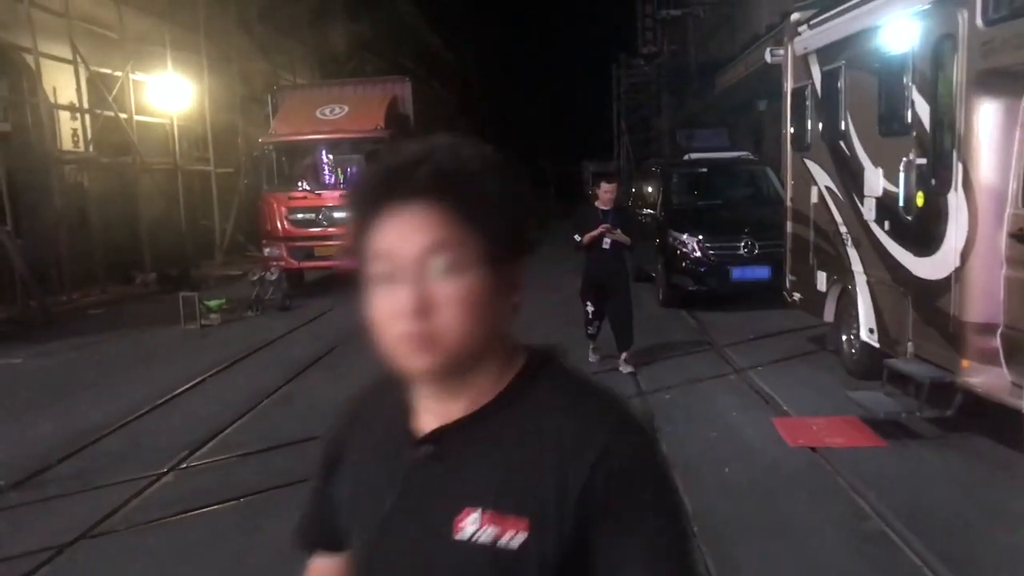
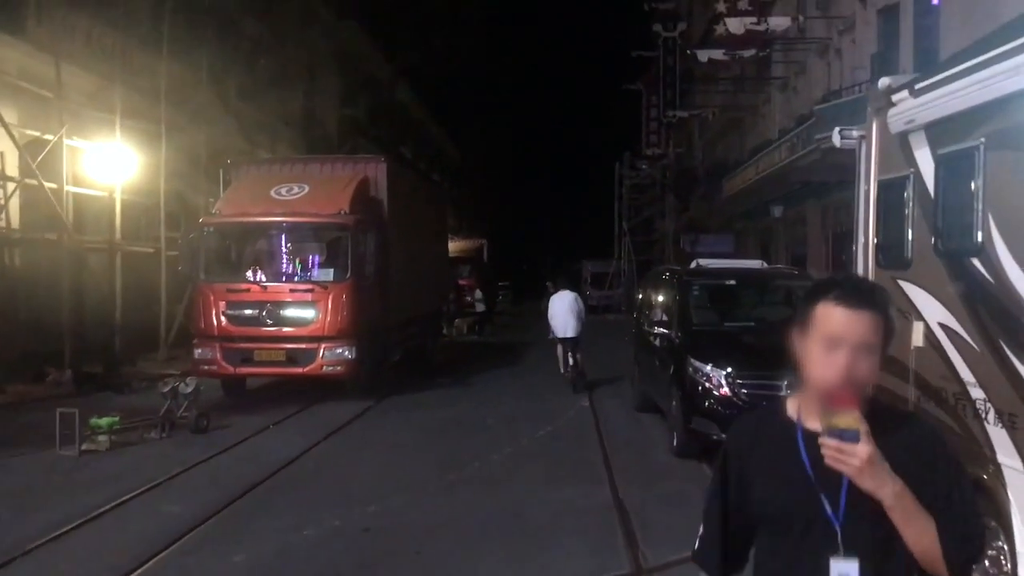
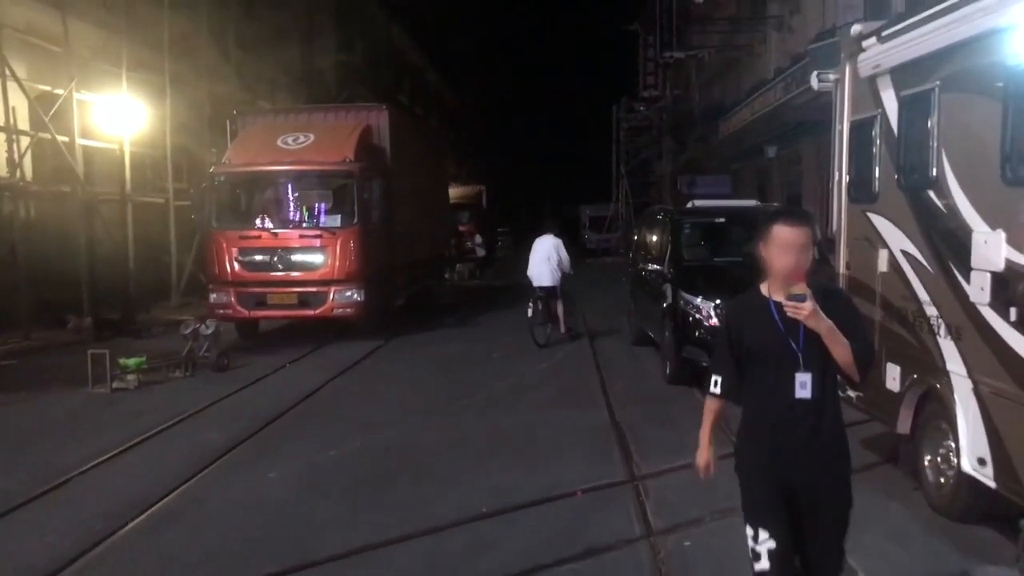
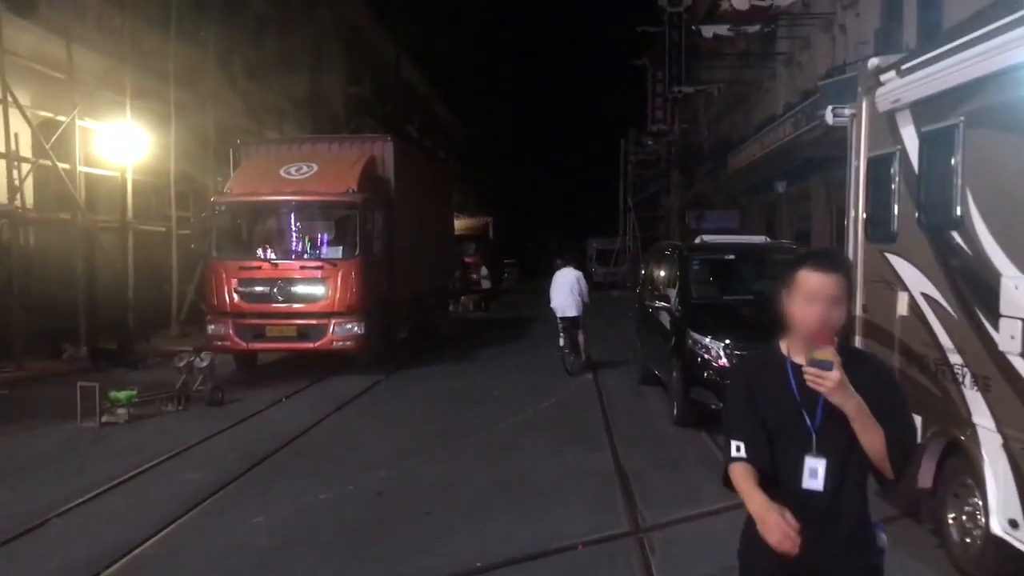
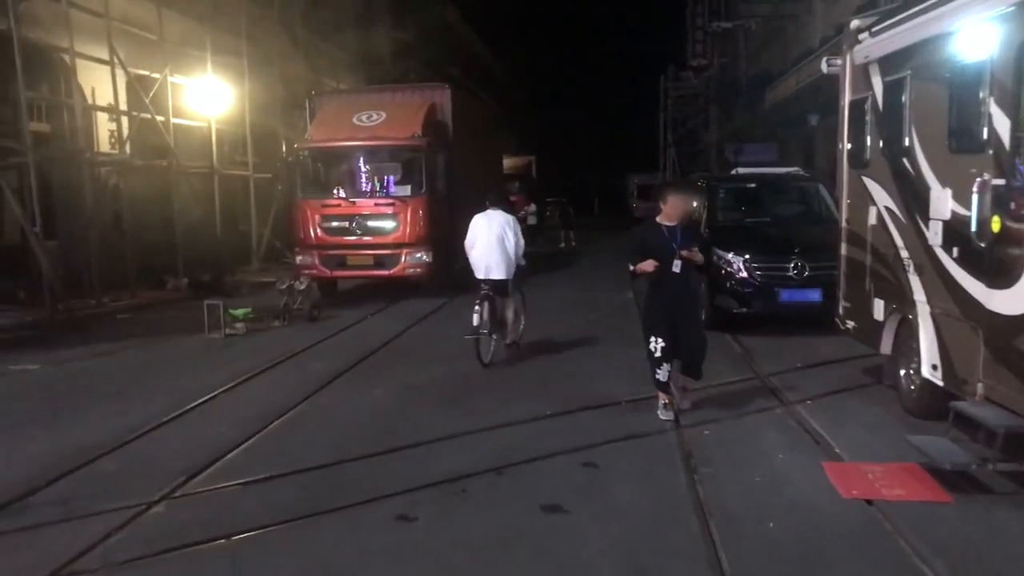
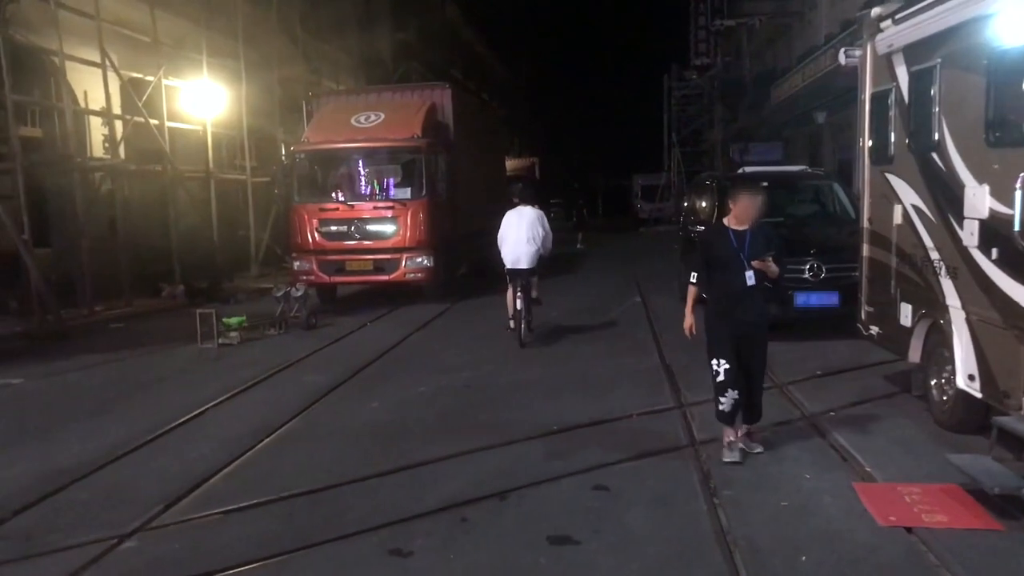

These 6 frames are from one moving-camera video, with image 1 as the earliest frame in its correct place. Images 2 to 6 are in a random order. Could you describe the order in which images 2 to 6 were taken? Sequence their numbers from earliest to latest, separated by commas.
5, 6, 3, 4, 2
